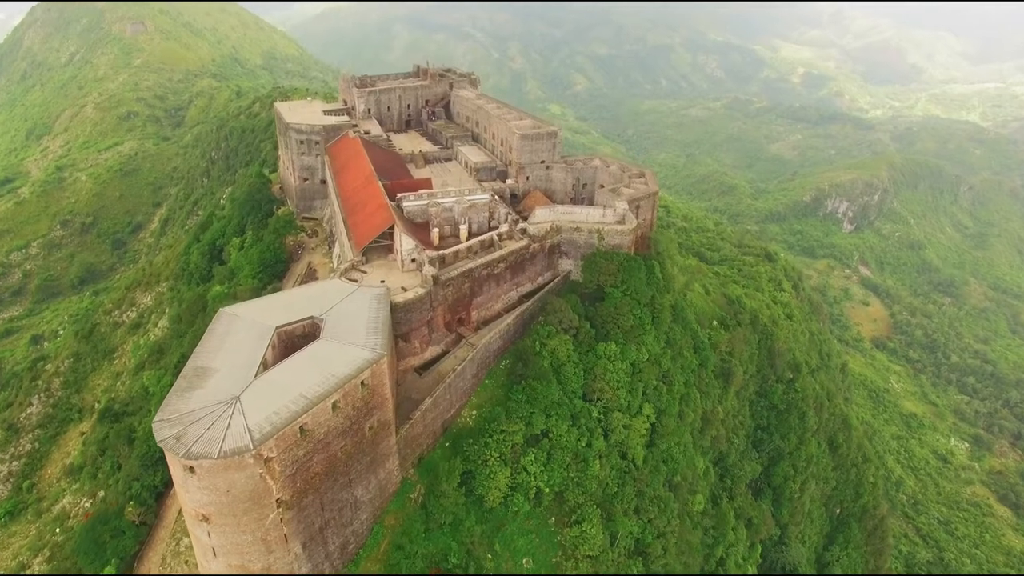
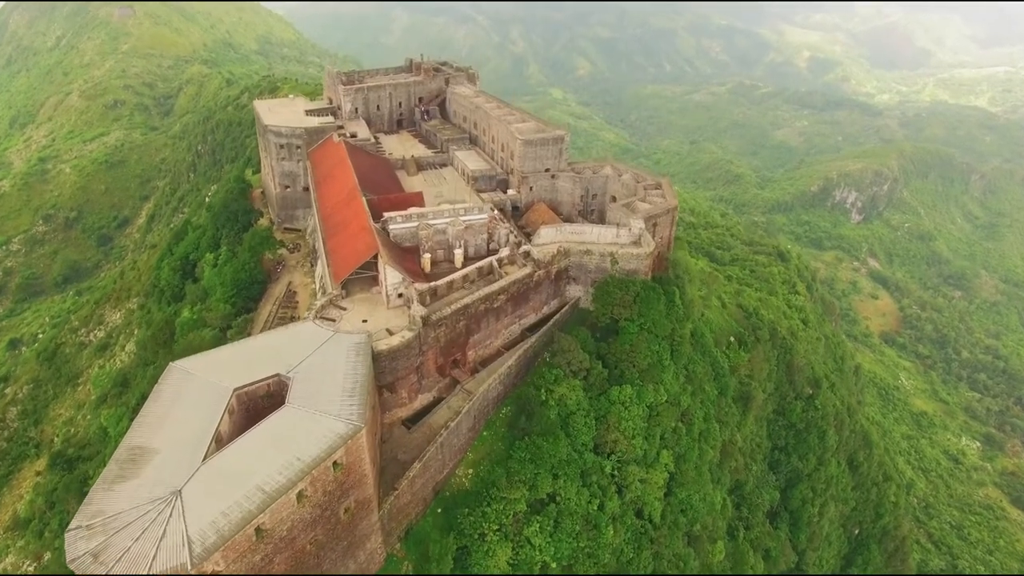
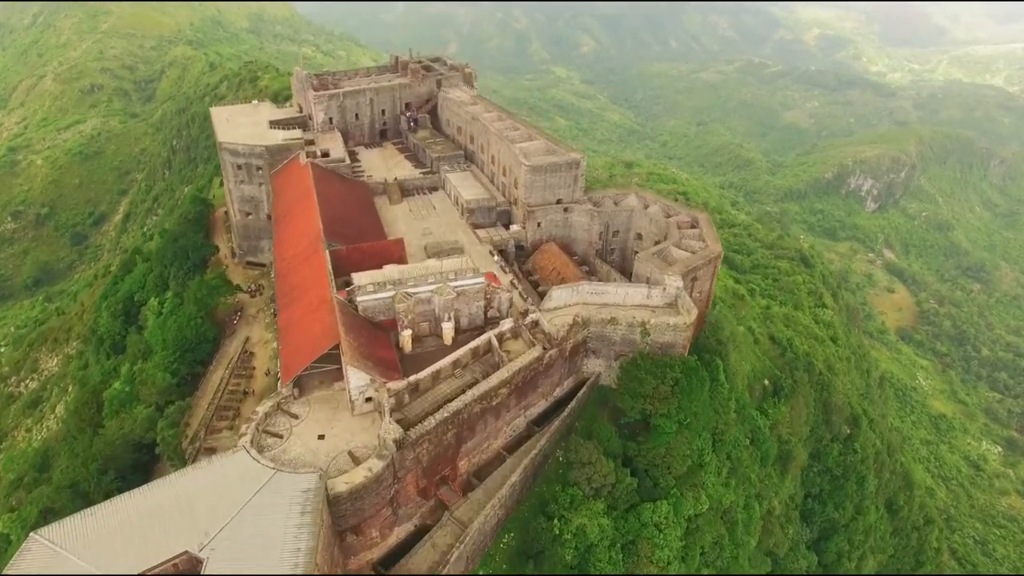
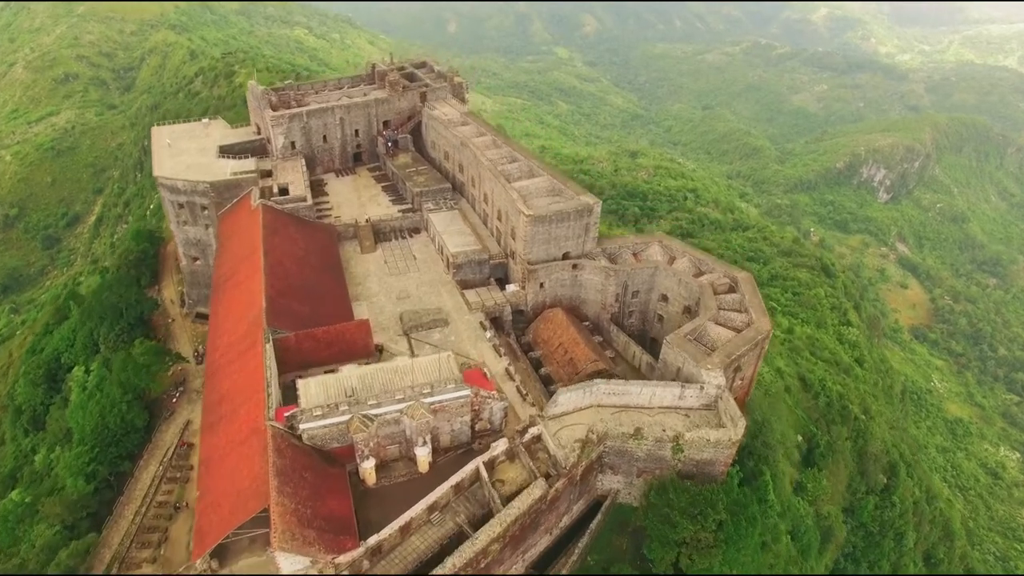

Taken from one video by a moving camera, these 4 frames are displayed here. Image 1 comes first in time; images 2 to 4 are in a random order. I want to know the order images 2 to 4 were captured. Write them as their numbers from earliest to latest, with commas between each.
2, 3, 4
